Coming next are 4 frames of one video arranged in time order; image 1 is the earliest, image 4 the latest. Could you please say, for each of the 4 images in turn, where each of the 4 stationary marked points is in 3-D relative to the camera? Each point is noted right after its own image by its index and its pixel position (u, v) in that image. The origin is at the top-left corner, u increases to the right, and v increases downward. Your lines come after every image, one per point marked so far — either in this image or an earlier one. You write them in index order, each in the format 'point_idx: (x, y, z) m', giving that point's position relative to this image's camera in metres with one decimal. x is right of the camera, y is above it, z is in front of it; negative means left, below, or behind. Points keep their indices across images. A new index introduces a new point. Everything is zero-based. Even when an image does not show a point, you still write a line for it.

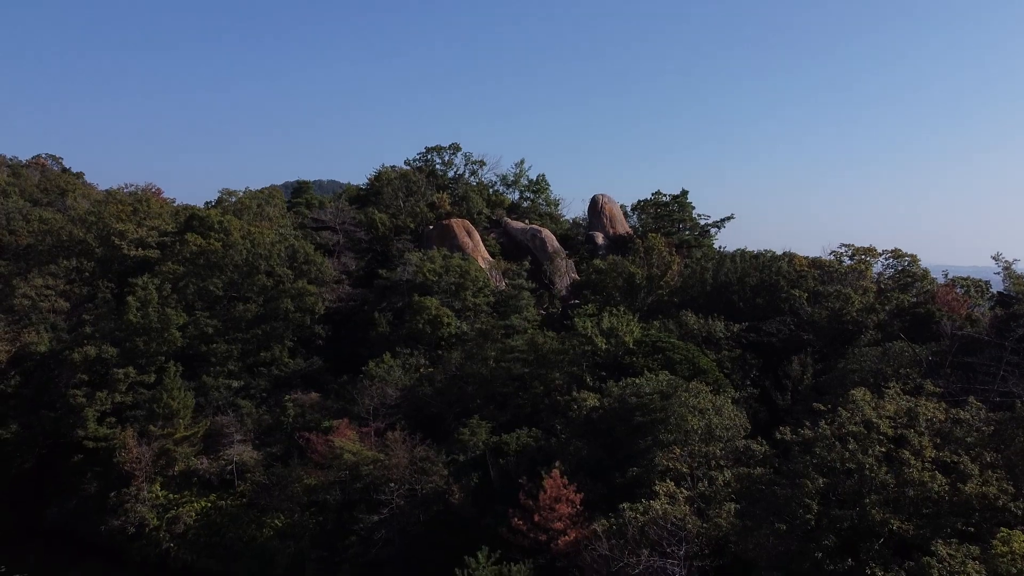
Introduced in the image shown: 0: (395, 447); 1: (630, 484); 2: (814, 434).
0: (-2.8, -3.8, +19.8) m
1: (+2.3, -3.8, +16.0) m
2: (+4.9, -2.3, +13.2) m
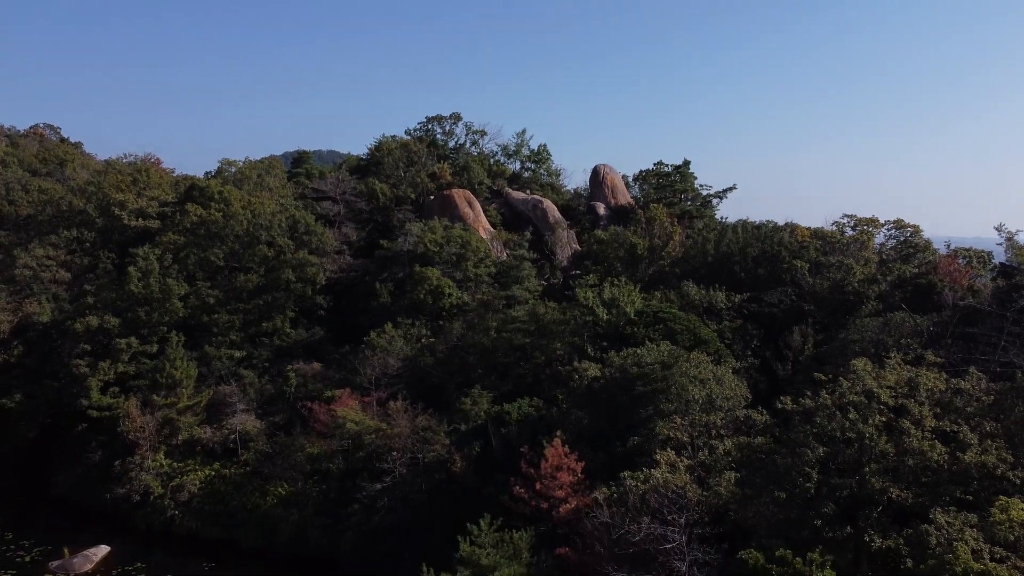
0: (-2.8, -3.1, +19.9) m
1: (+2.3, -3.2, +16.1) m
2: (+4.9, -1.9, +13.2) m
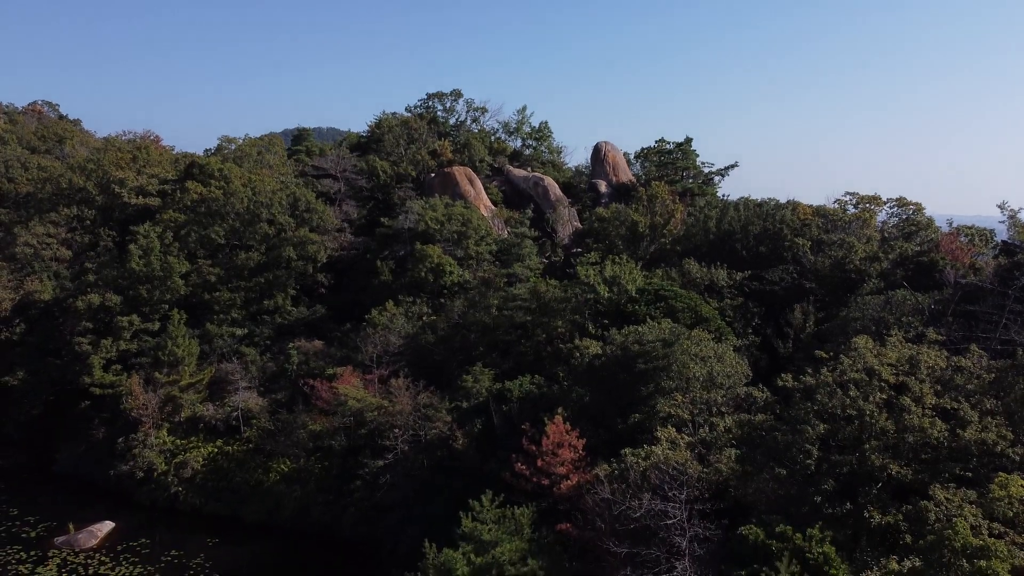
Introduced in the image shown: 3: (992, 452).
0: (-2.7, -2.6, +19.9) m
1: (+2.4, -2.8, +16.2) m
2: (+4.9, -1.5, +13.3) m
3: (+6.4, -2.2, +11.0) m
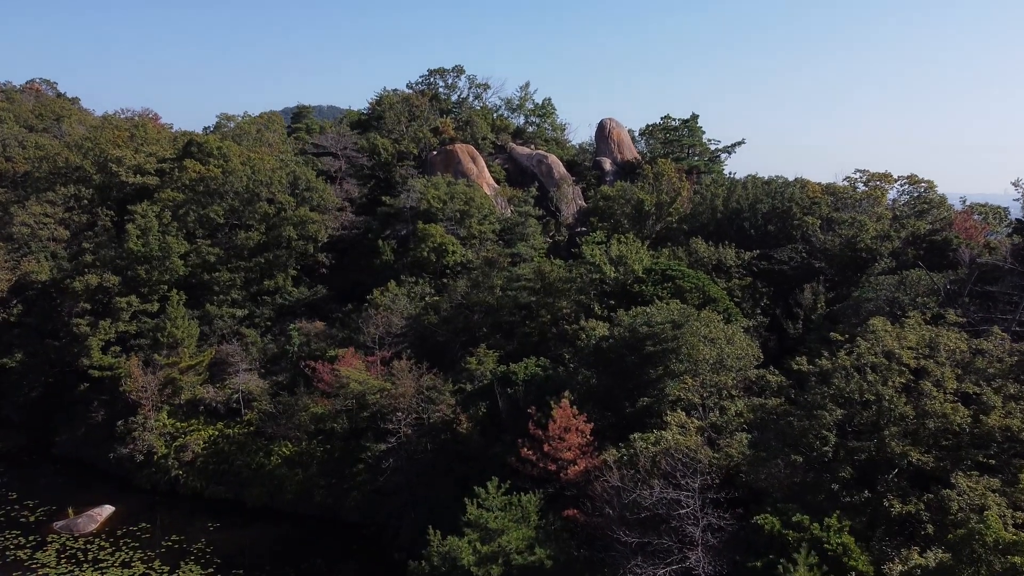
0: (-2.6, -2.1, +19.6) m
1: (+2.5, -2.4, +15.8) m
2: (+5.0, -1.2, +12.9) m
3: (+6.5, -1.9, +10.6) m
